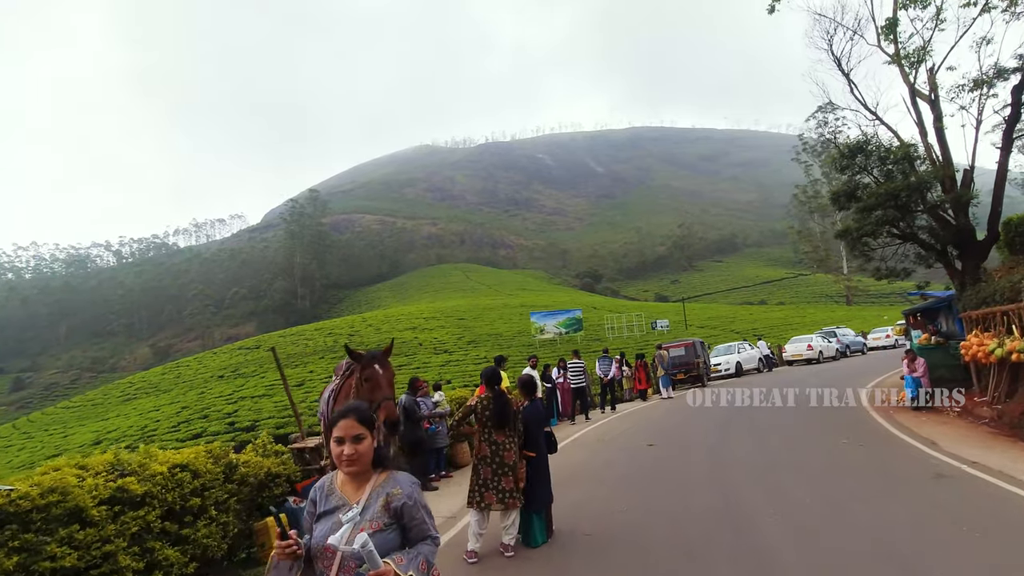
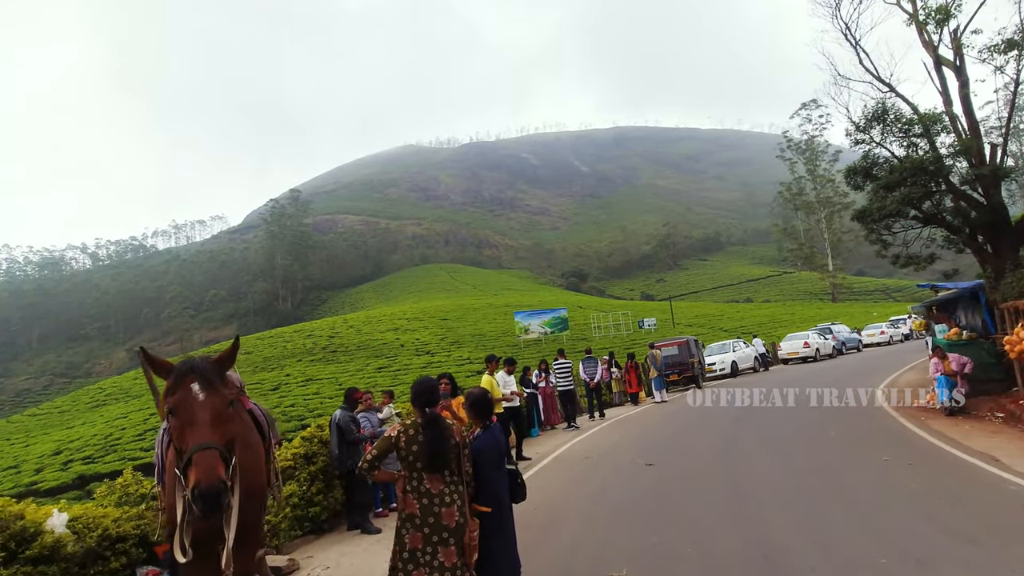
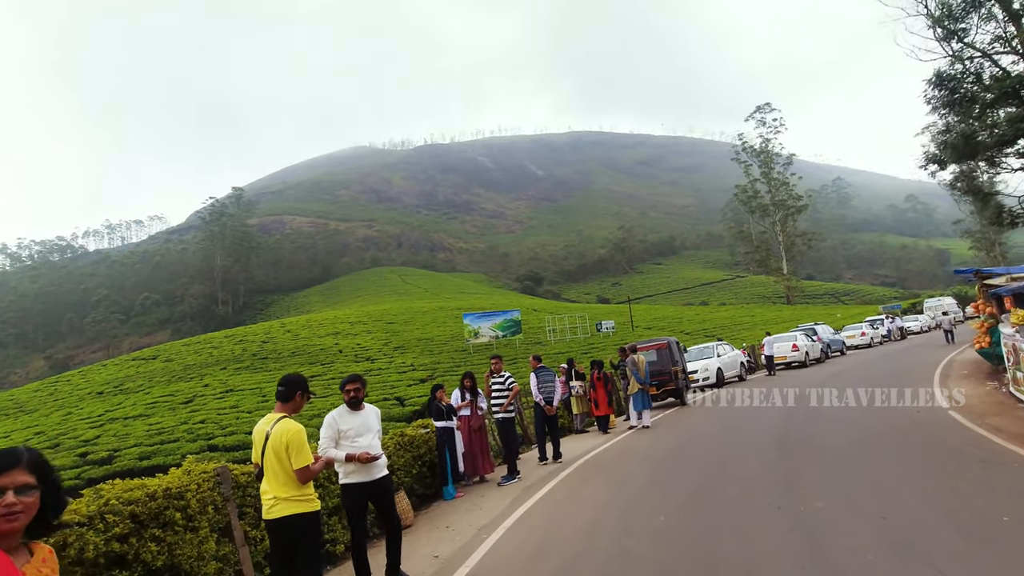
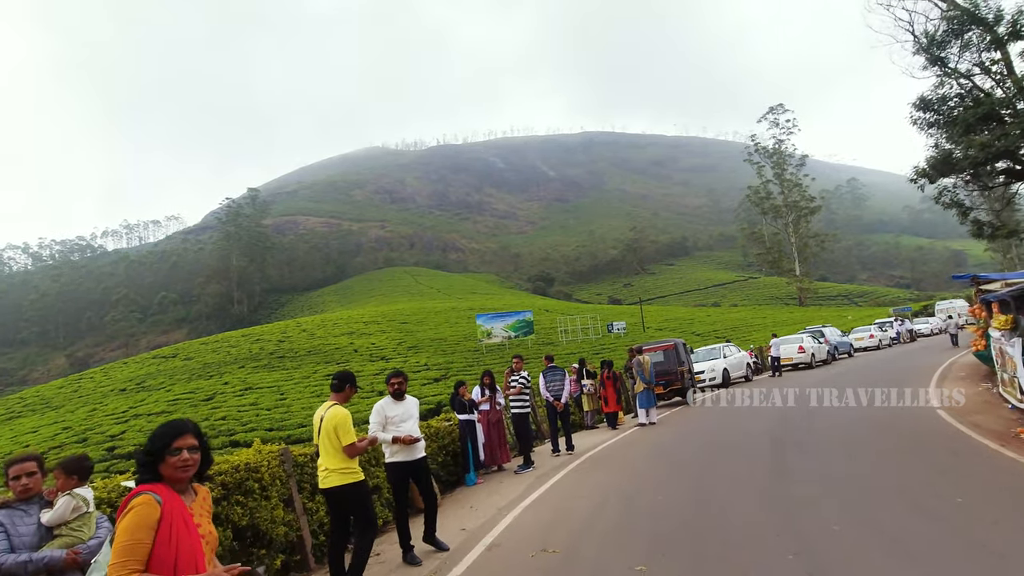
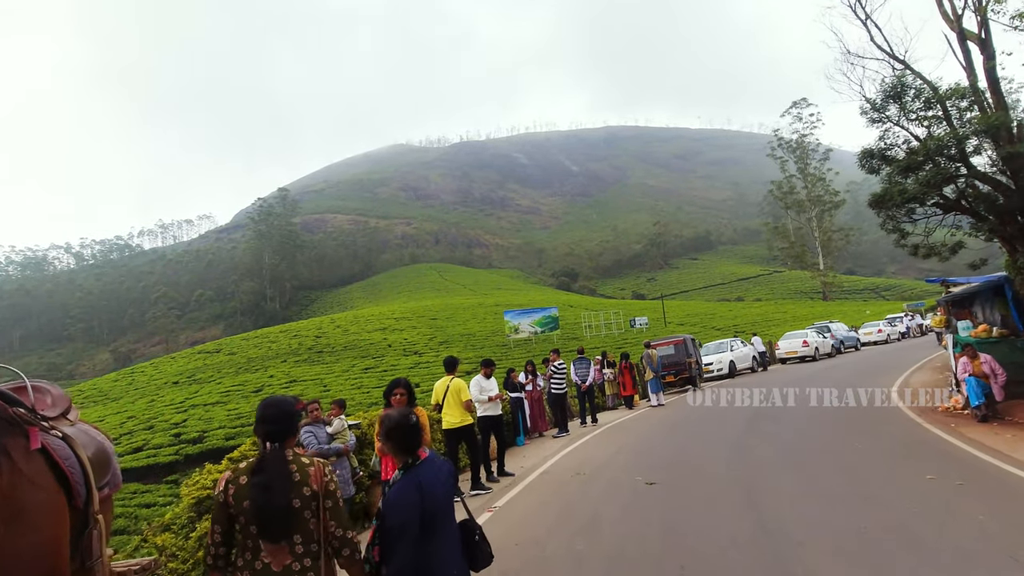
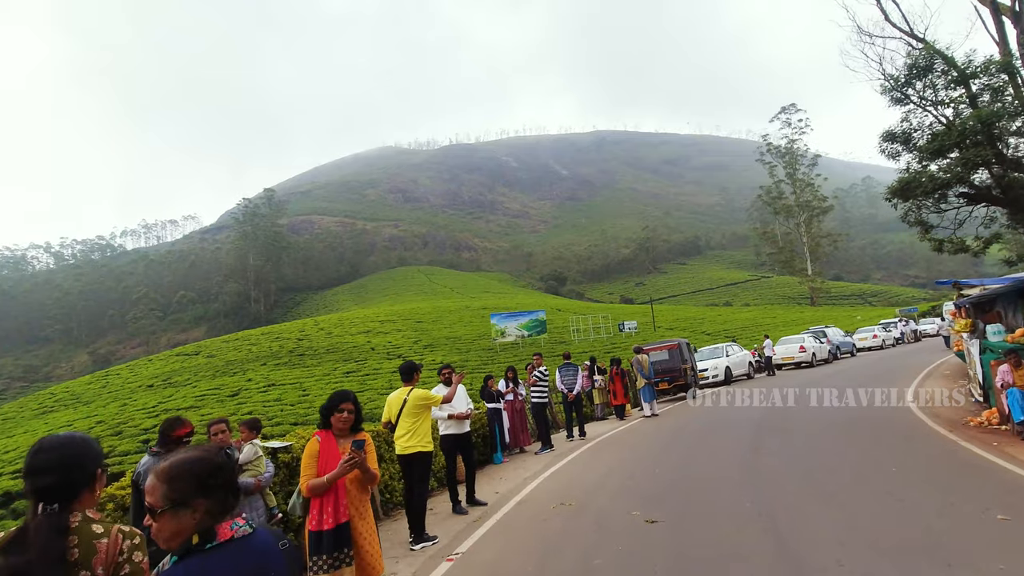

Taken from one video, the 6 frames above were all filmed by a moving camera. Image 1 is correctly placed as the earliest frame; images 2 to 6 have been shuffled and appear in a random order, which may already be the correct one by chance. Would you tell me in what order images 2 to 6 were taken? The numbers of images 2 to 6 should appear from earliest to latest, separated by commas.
2, 5, 6, 4, 3
